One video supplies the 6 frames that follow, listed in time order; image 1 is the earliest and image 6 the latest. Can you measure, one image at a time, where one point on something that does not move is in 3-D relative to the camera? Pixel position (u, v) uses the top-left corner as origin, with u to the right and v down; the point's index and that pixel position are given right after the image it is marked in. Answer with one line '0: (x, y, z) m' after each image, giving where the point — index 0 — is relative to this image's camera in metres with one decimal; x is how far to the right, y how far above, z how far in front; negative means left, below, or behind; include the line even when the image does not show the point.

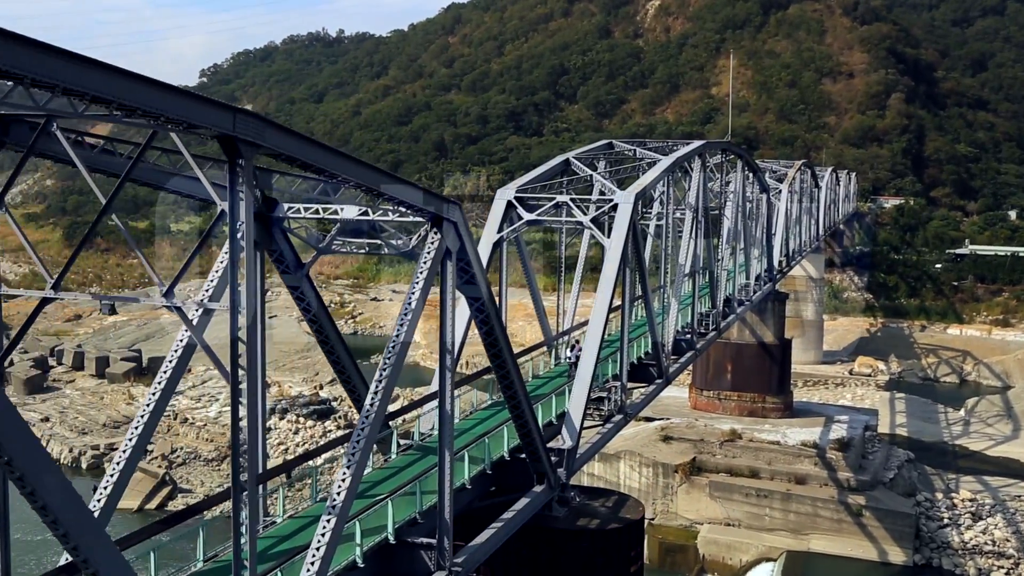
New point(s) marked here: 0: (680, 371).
0: (+1.8, -0.9, +10.7) m
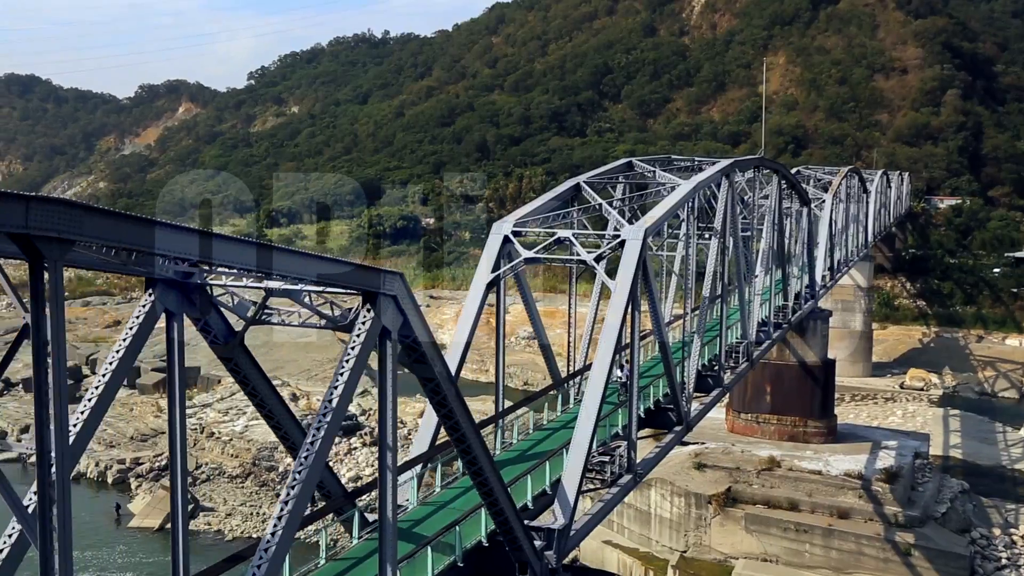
0: (+1.9, -1.3, +9.7) m
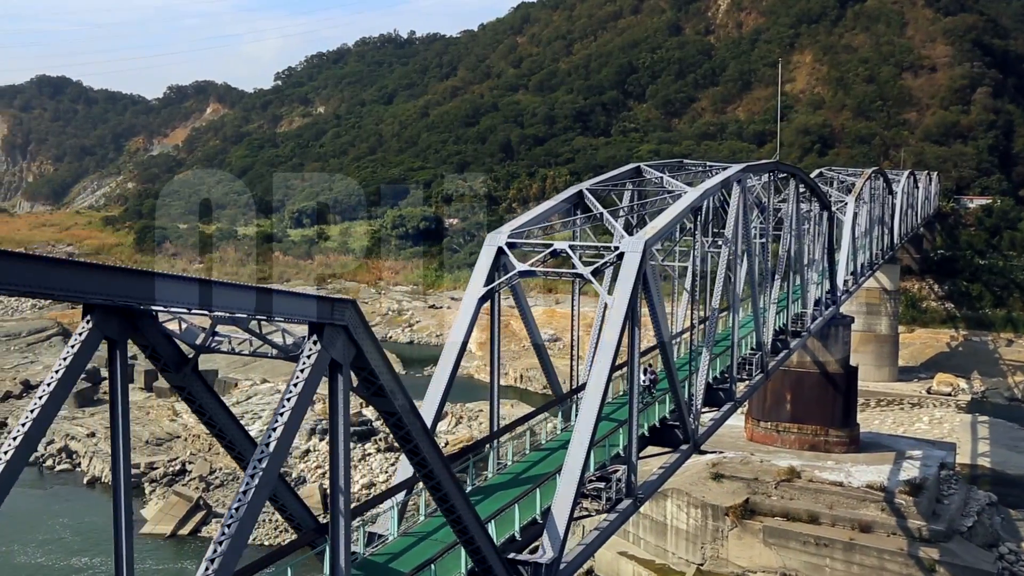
0: (+1.9, -1.4, +9.3) m
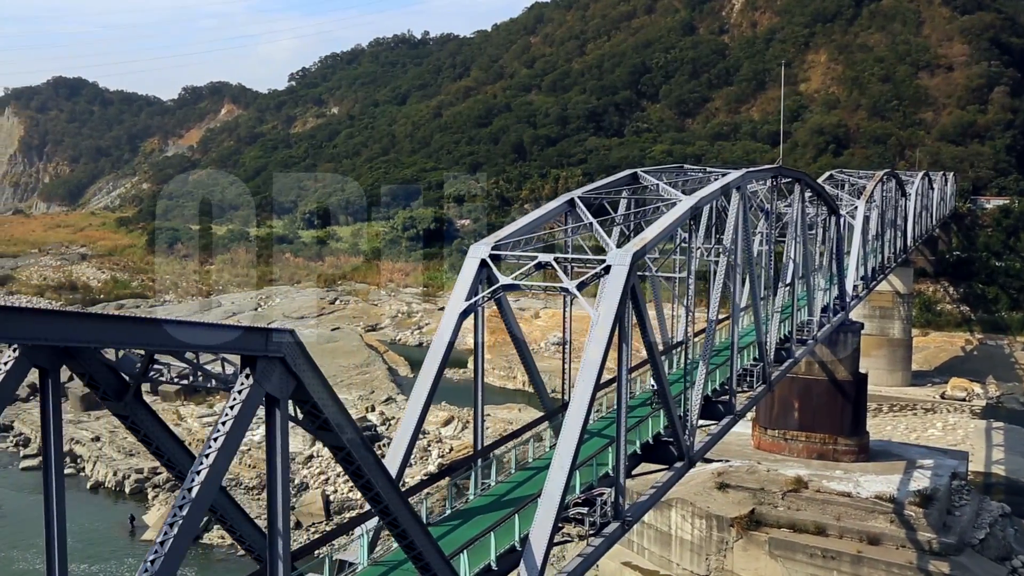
0: (+1.8, -1.5, +9.0) m
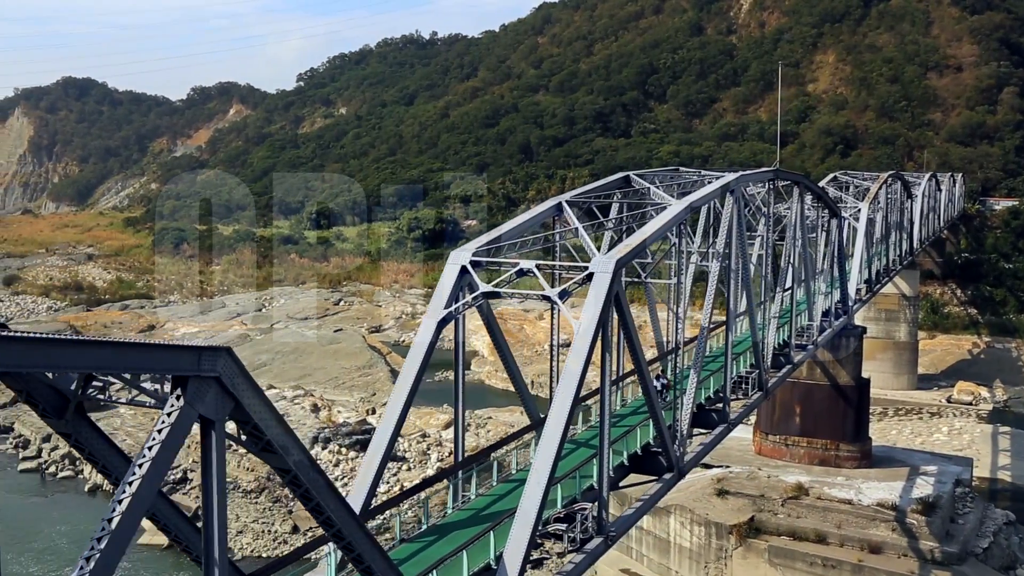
0: (+1.7, -1.5, +8.8) m
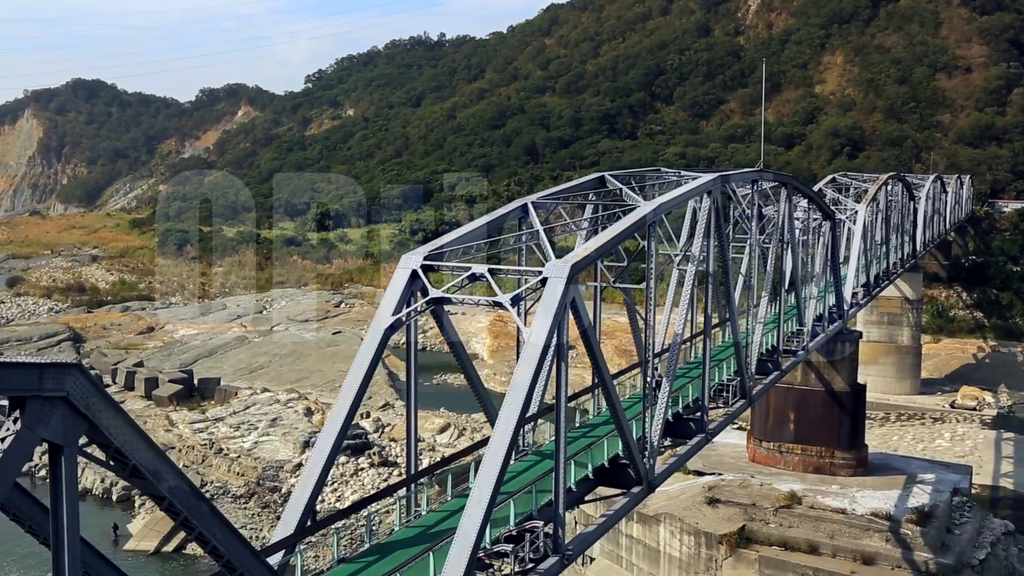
0: (+1.4, -1.6, +8.4) m
